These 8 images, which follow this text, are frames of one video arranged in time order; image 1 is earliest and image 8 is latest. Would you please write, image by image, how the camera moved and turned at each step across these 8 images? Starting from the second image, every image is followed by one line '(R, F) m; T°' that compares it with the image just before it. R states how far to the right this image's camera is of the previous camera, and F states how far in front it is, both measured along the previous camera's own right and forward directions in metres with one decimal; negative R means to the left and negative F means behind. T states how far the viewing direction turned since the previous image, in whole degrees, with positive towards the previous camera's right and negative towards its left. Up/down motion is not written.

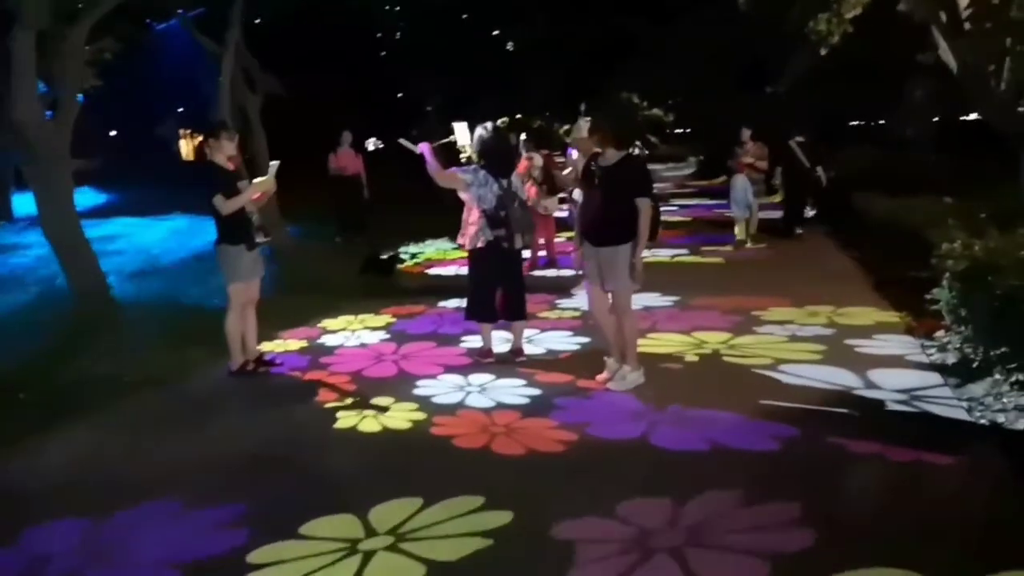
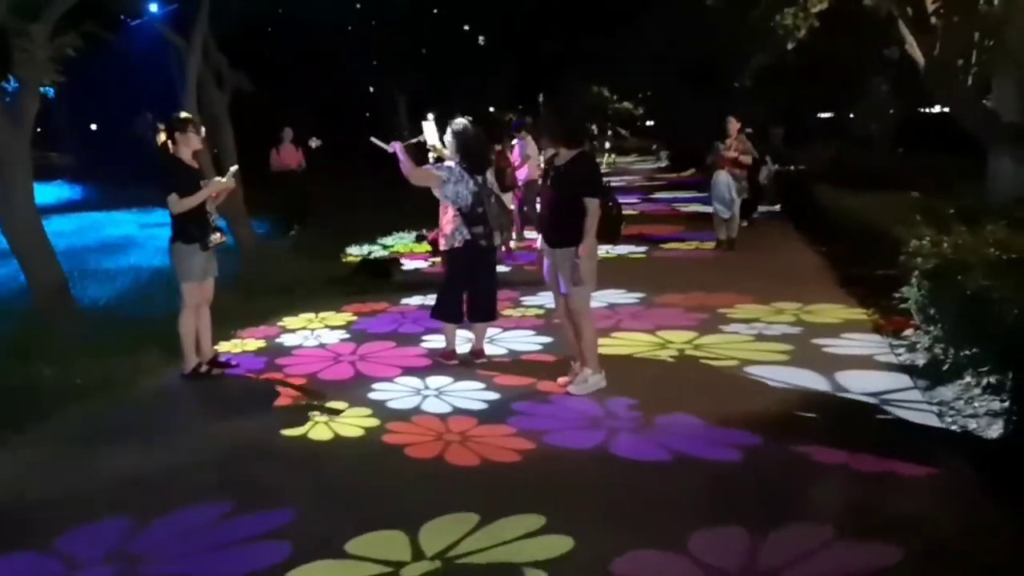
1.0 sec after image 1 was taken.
(+0.1, +0.2) m; +2°
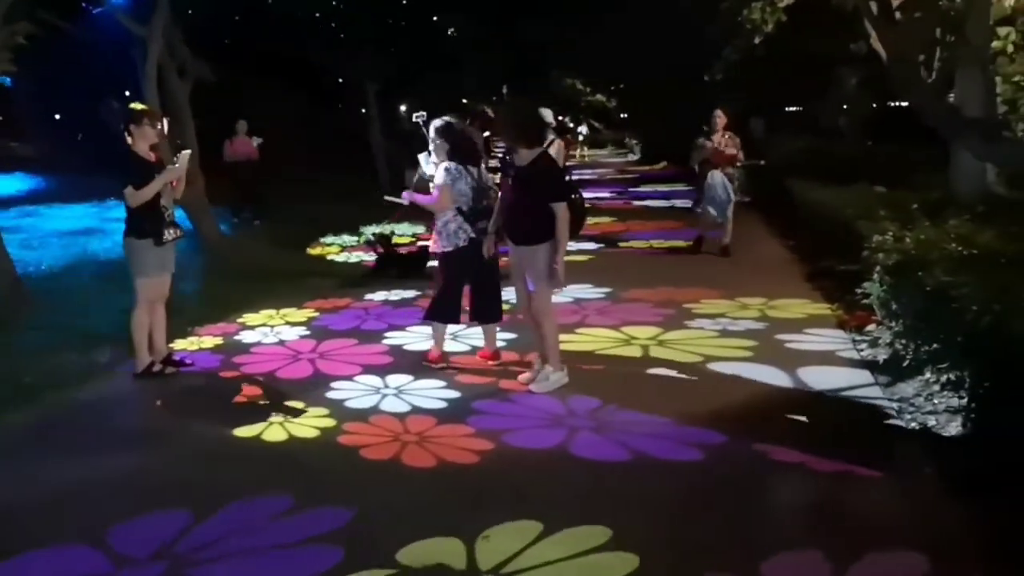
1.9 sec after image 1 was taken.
(+0.1, +0.1) m; +2°
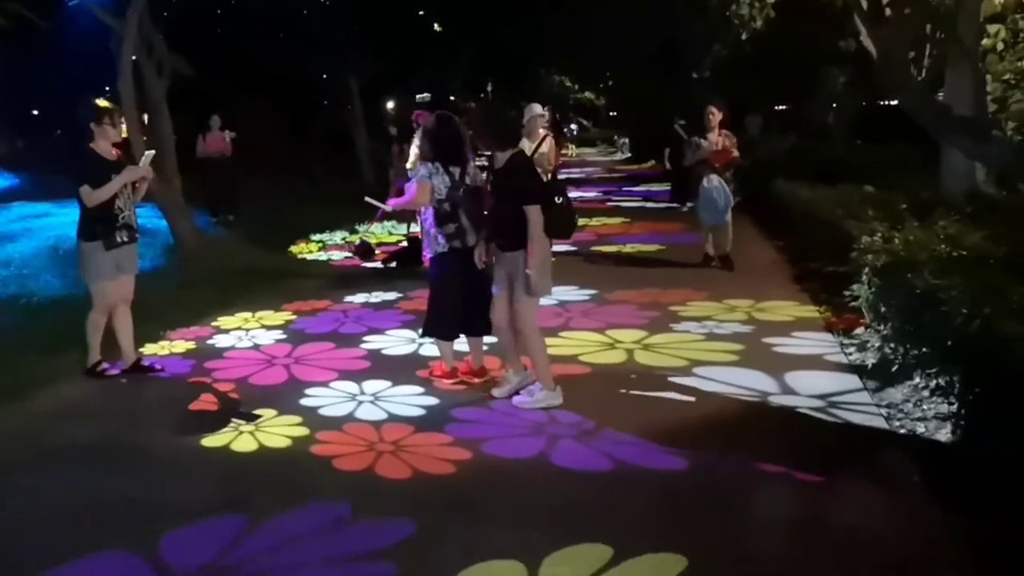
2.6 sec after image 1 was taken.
(+0.1, +0.2) m; +1°
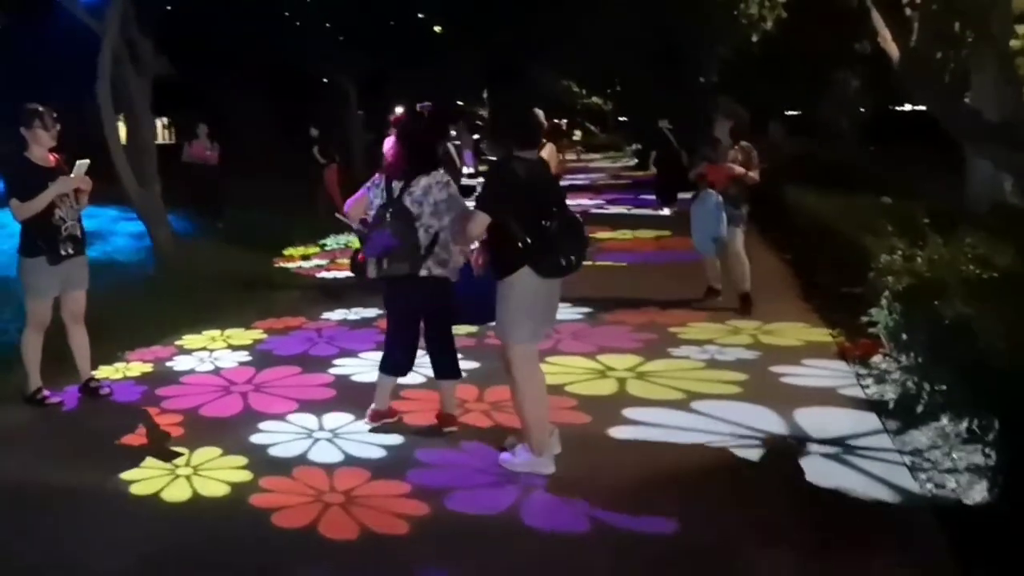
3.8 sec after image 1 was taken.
(+0.2, +0.7) m; -1°
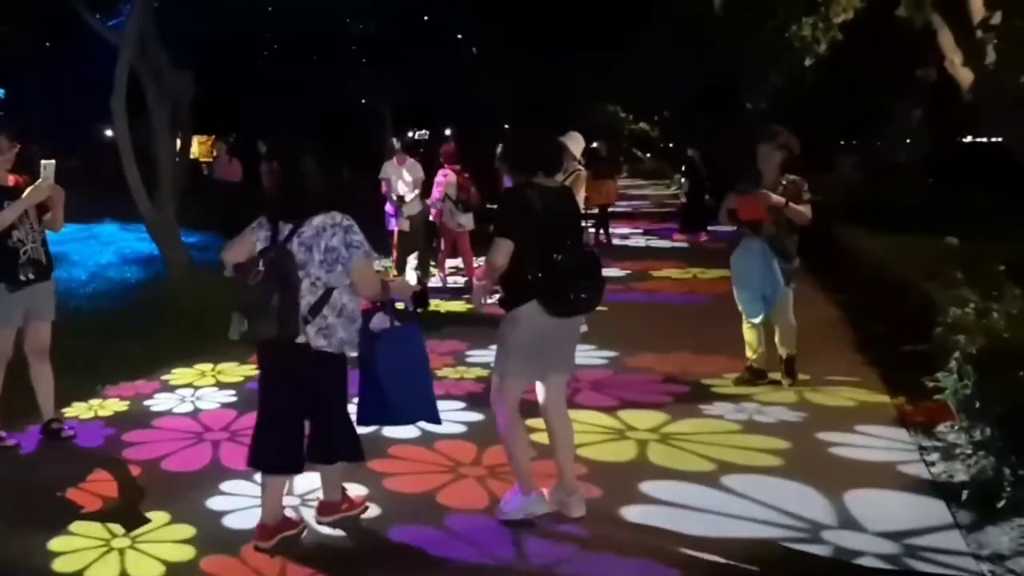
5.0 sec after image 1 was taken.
(+0.3, +0.8) m; -3°
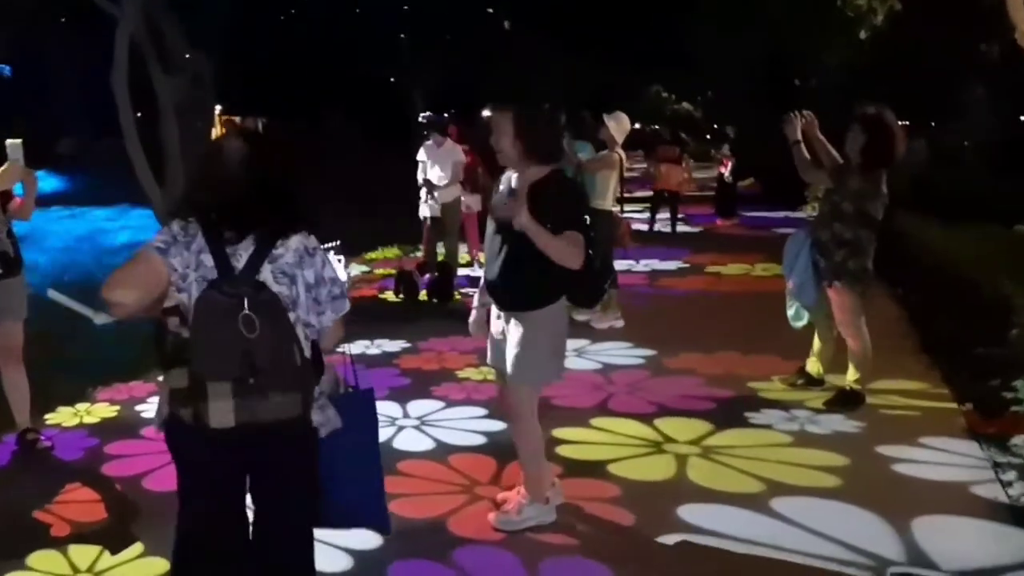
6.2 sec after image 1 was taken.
(+0.1, +0.6) m; -2°
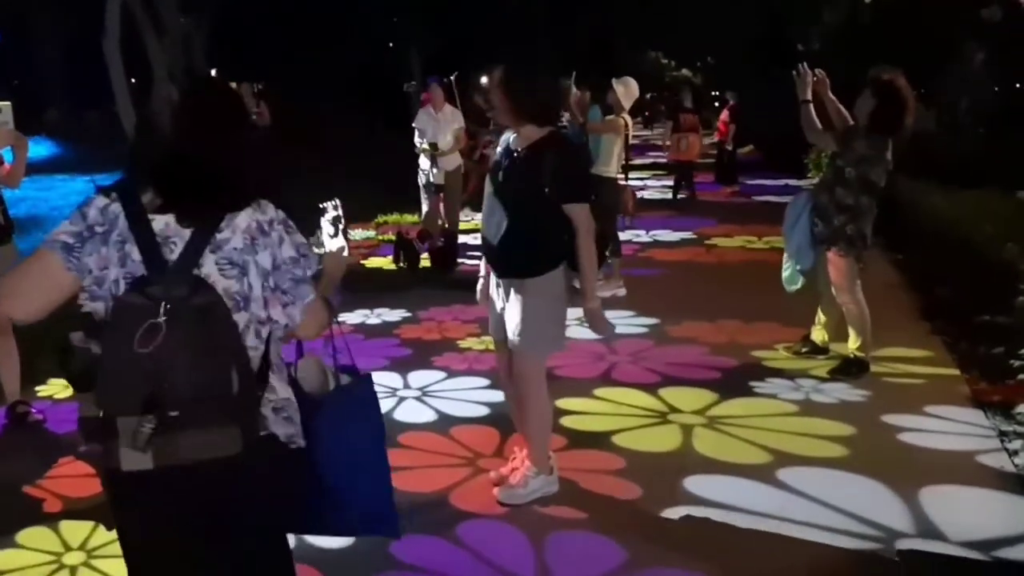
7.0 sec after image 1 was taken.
(0.0, +0.1) m; 0°
